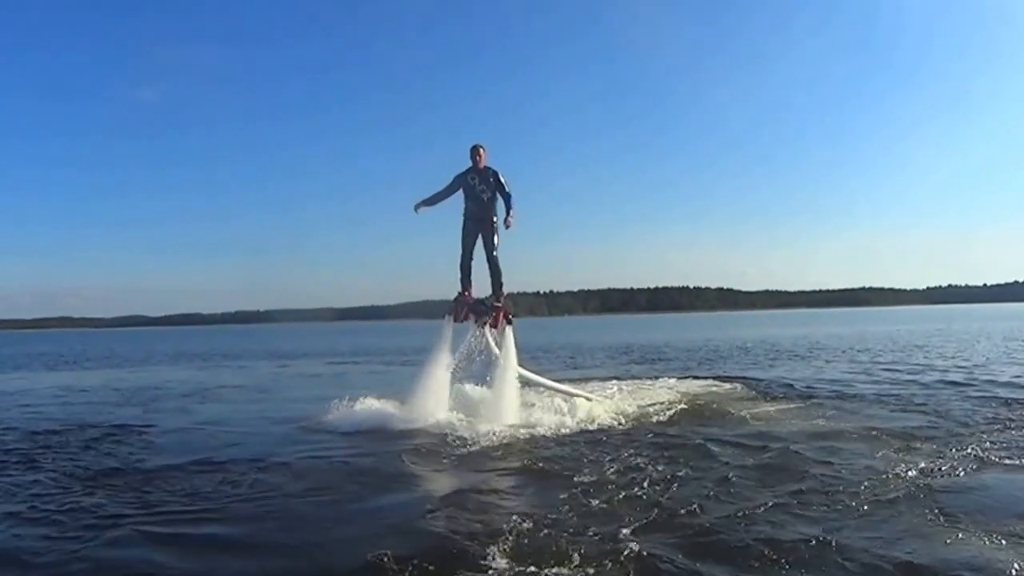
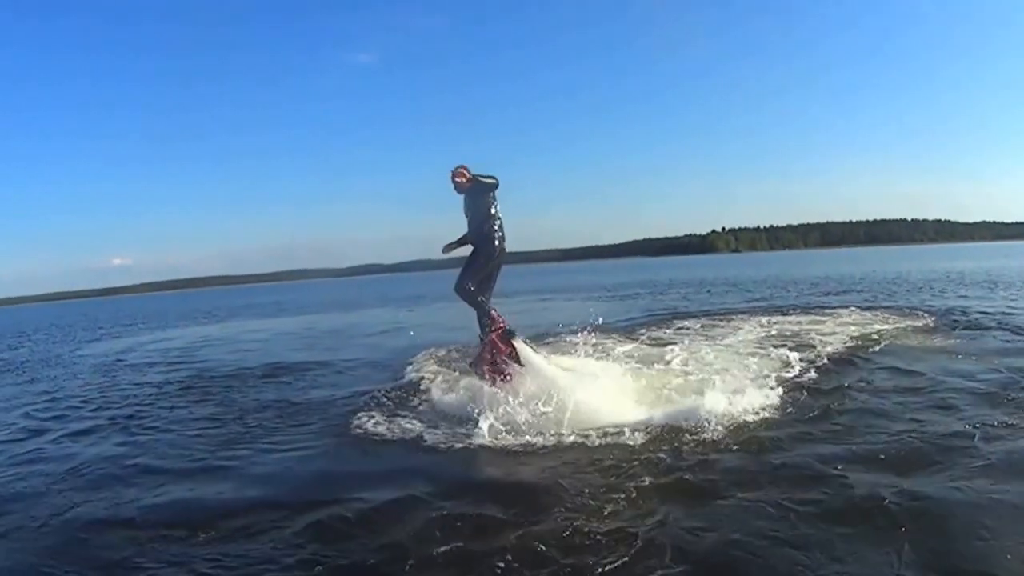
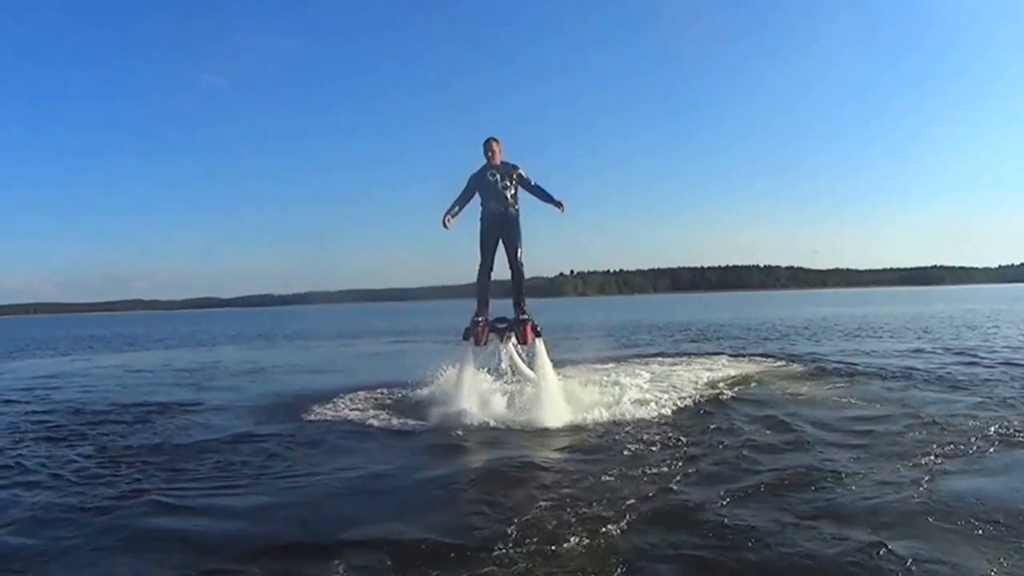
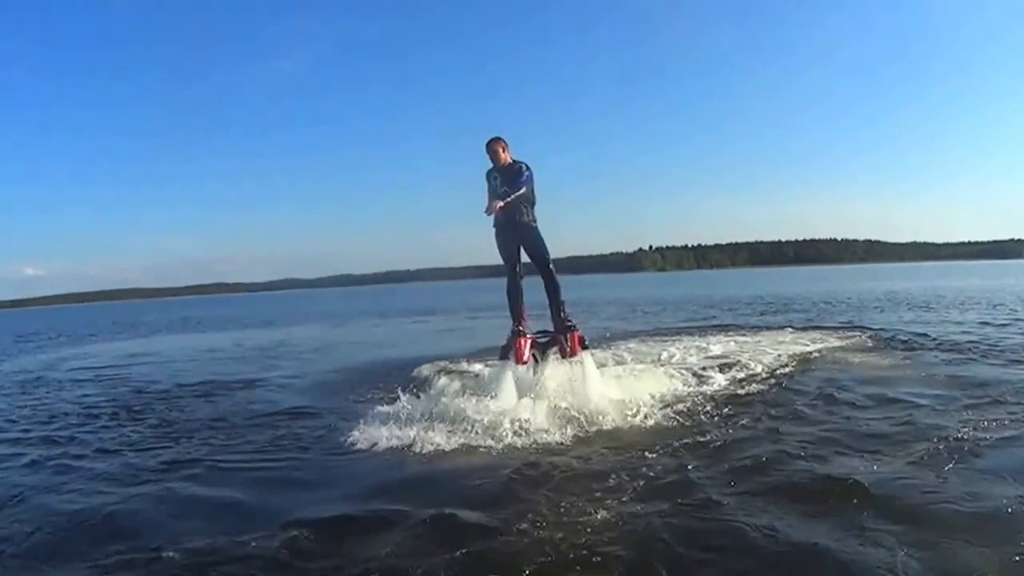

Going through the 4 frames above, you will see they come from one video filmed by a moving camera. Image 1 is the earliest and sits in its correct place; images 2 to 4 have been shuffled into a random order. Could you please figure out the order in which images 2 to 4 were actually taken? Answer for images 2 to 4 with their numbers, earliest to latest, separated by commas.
3, 4, 2
